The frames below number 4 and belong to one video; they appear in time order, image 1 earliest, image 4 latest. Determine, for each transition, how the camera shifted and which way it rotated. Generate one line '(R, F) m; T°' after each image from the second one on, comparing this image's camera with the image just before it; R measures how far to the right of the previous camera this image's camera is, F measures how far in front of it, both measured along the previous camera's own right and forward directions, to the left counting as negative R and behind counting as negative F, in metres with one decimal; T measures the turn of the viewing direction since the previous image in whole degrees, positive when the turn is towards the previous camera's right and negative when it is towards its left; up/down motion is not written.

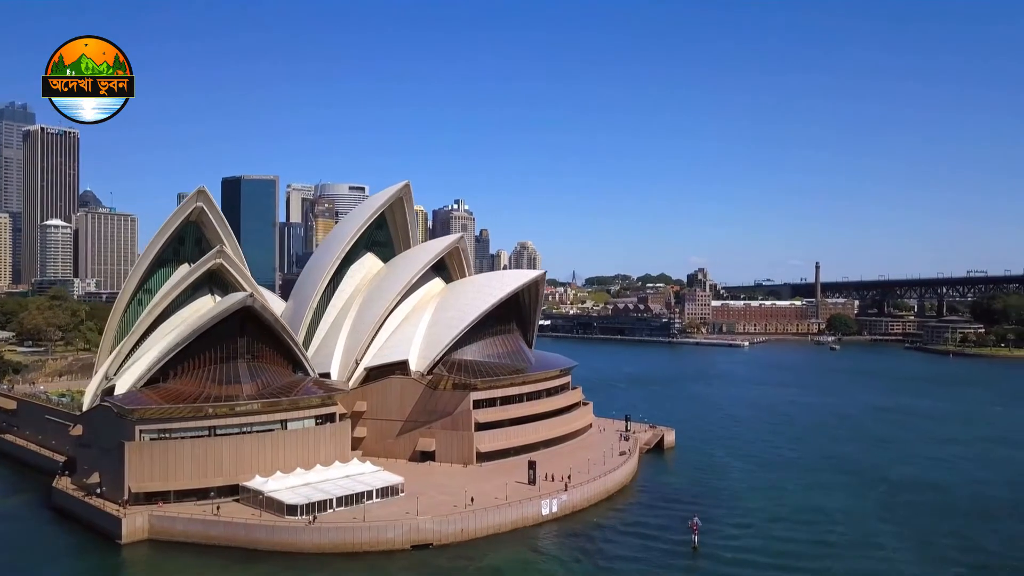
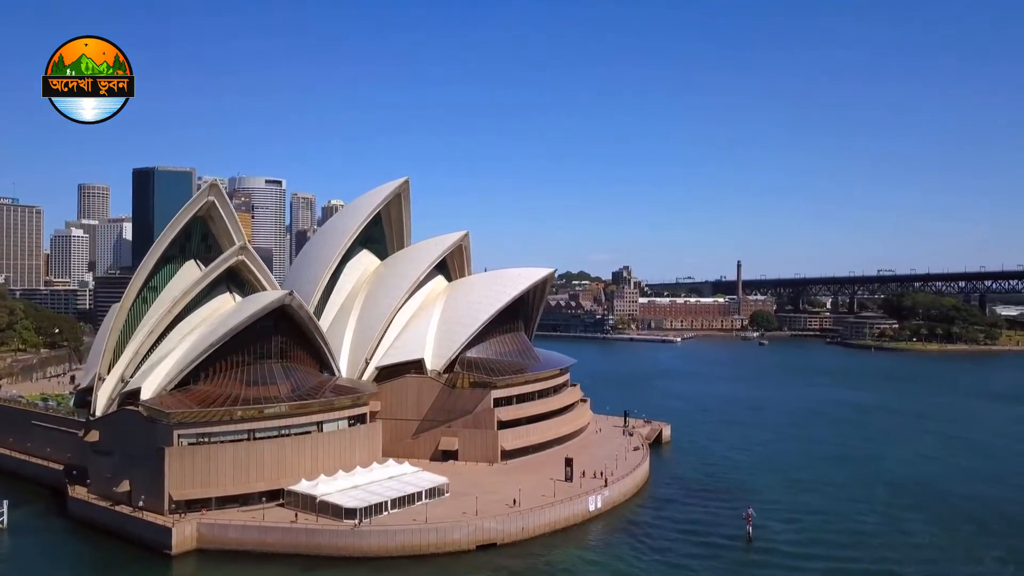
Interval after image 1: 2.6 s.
(-4.3, +0.2) m; +6°
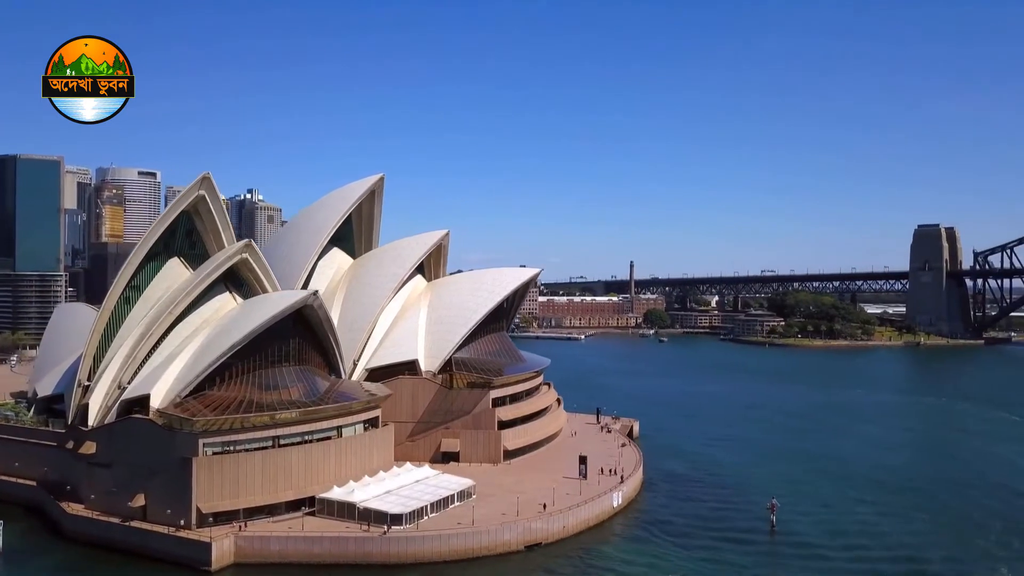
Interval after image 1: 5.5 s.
(-4.7, +0.3) m; +9°
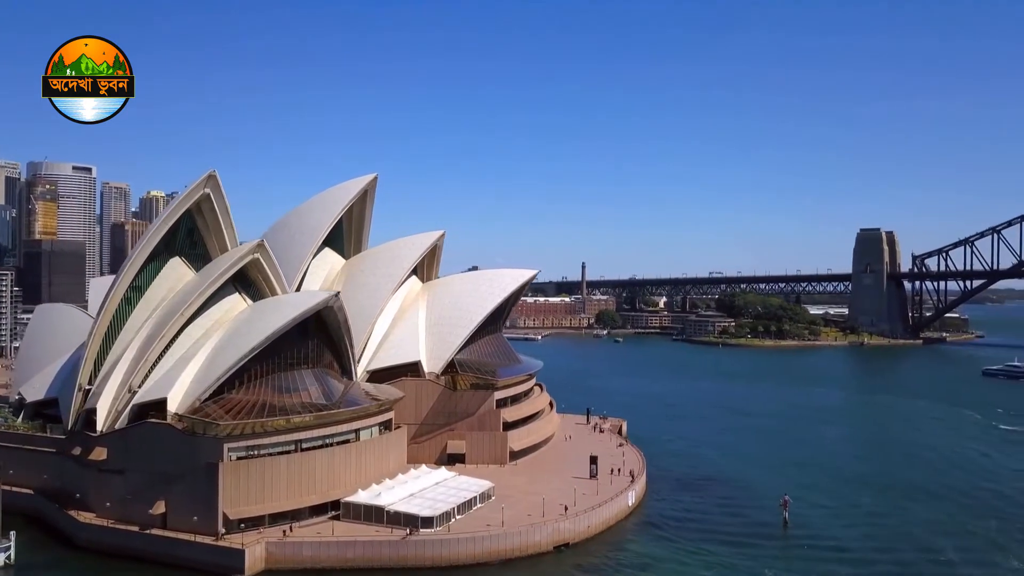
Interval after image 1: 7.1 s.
(-2.5, -0.1) m; +4°
